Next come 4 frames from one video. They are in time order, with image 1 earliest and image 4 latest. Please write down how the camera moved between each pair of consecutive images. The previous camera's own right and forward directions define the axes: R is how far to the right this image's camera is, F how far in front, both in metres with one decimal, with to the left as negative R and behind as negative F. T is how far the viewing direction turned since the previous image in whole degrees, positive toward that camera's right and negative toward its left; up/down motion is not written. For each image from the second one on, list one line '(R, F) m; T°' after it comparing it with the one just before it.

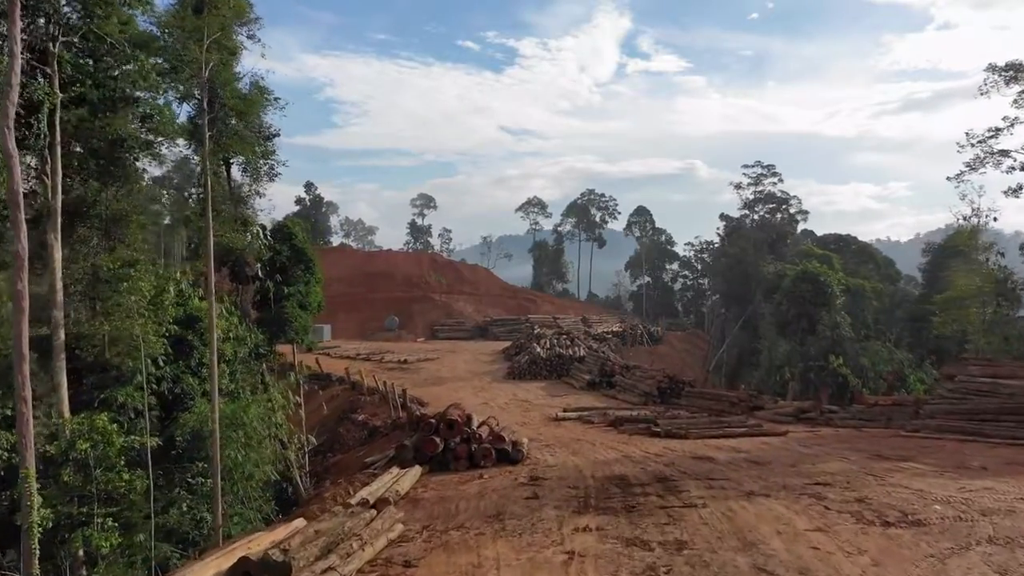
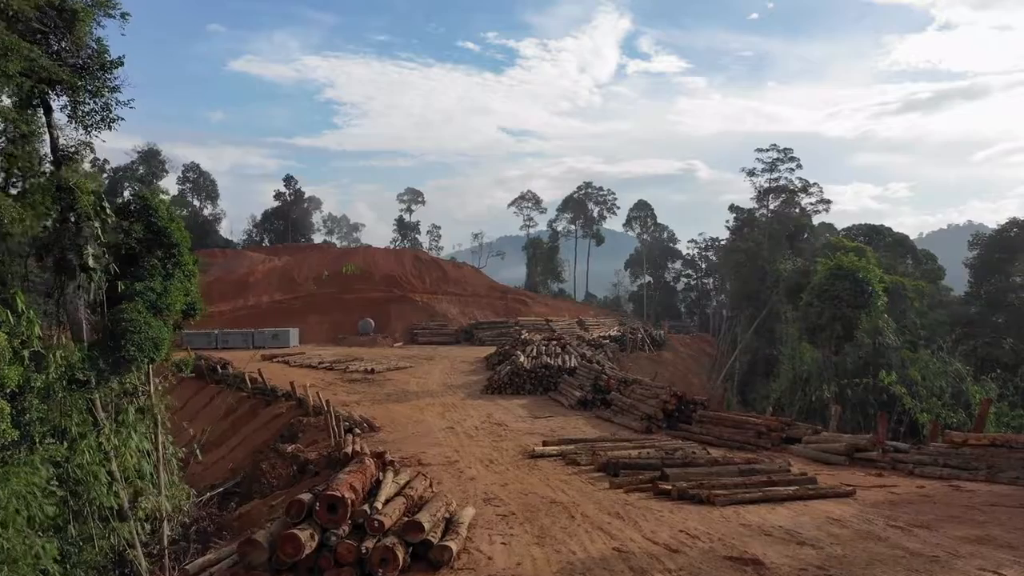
(+0.8, +4.4) m; 0°
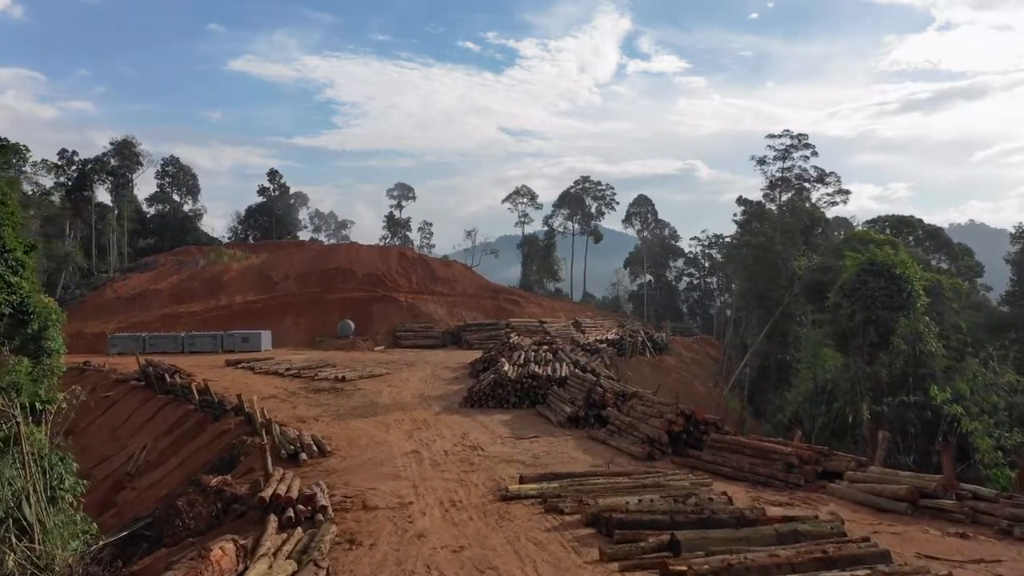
(+0.6, +3.1) m; 0°
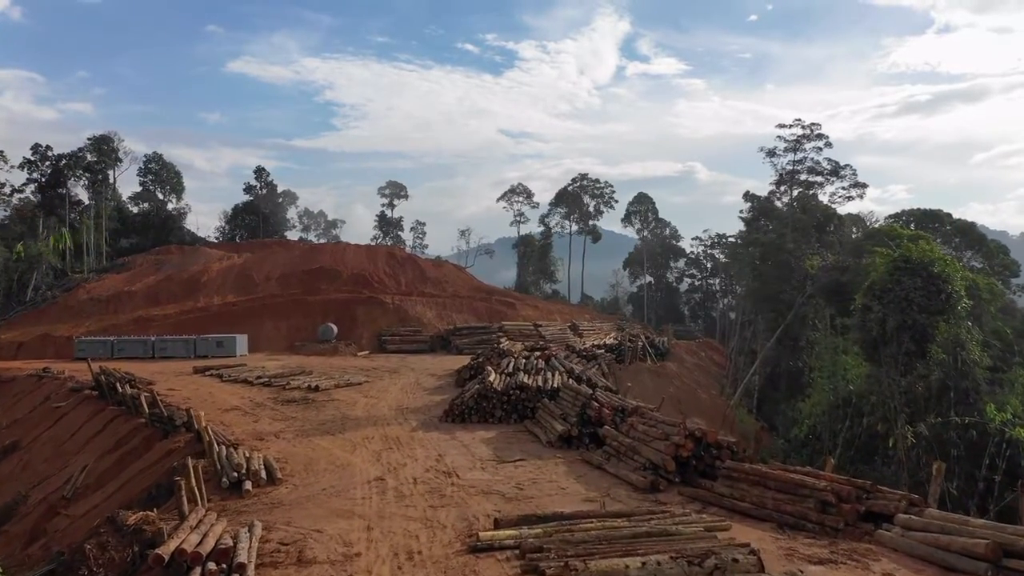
(+0.4, +2.3) m; 0°
